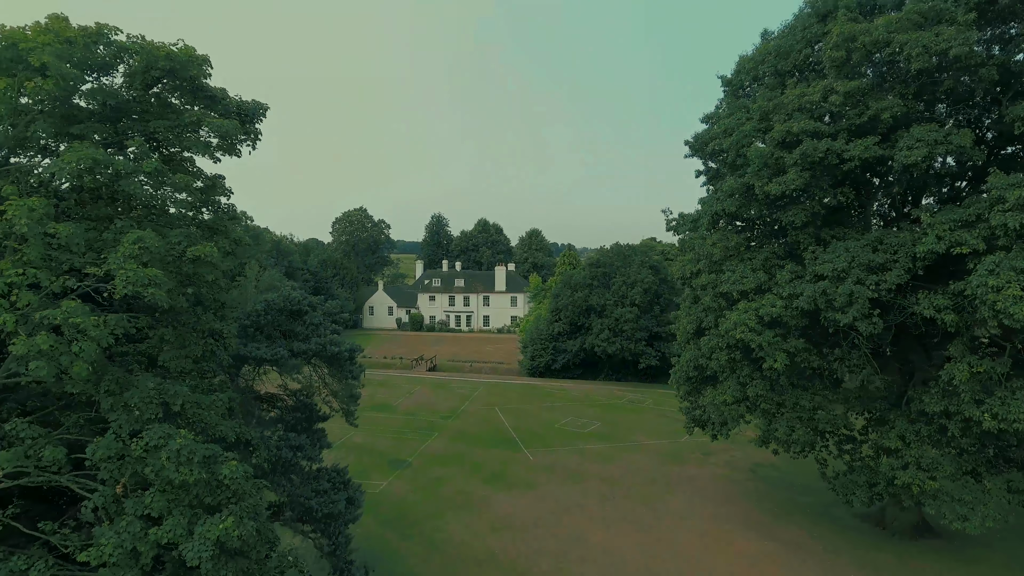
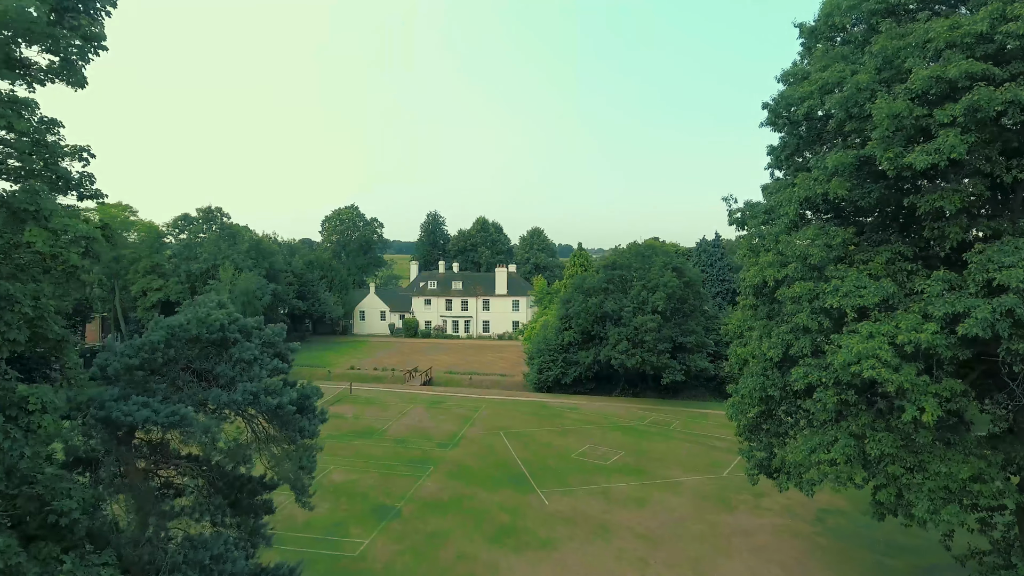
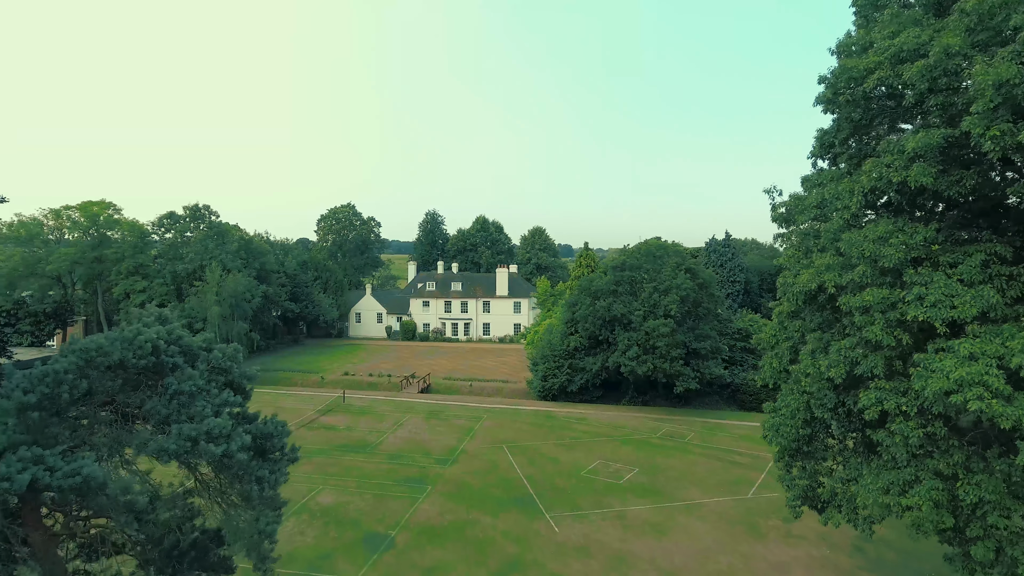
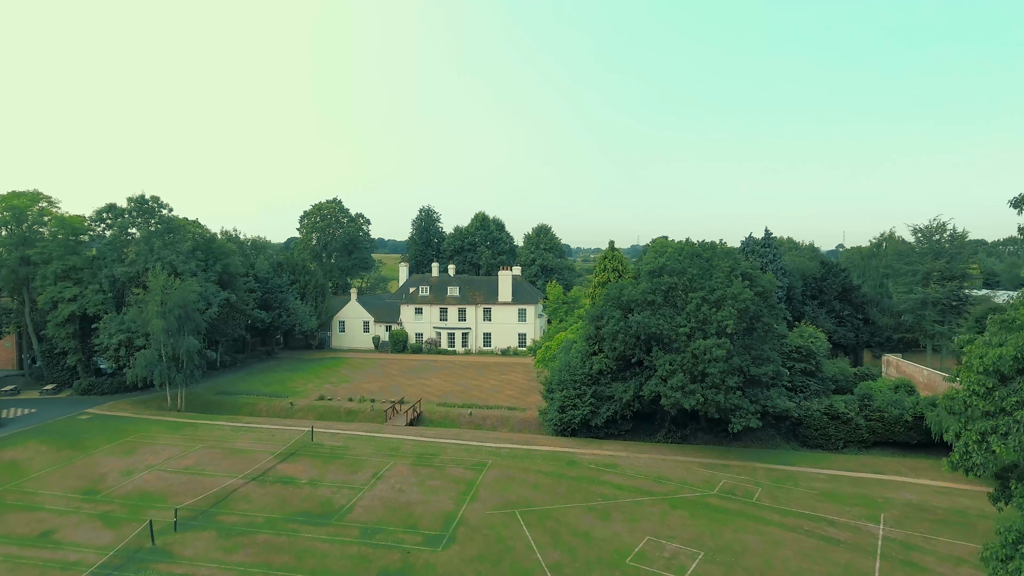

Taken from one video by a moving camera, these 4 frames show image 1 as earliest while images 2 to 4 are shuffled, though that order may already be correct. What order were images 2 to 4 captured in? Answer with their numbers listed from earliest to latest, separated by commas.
2, 3, 4
